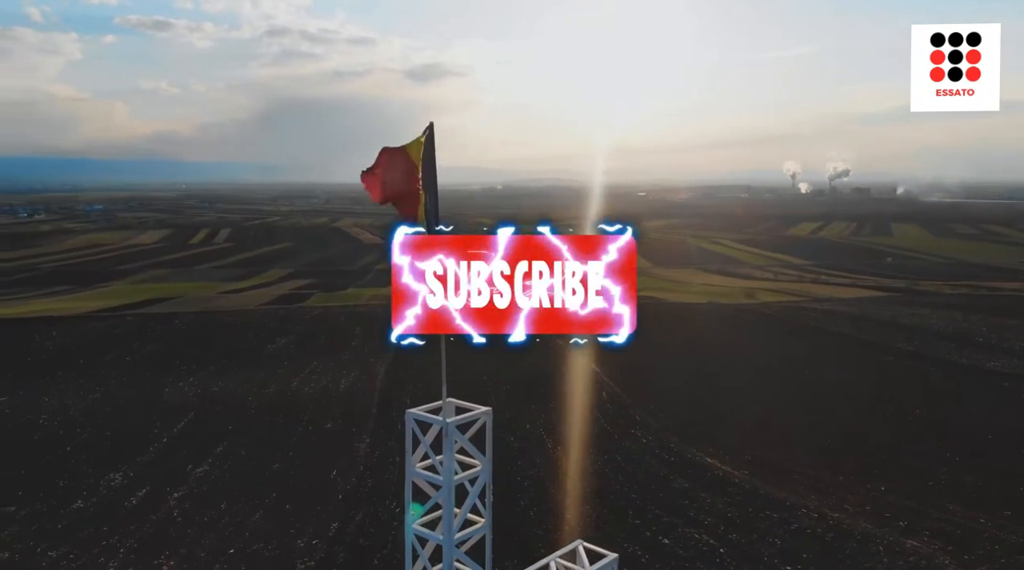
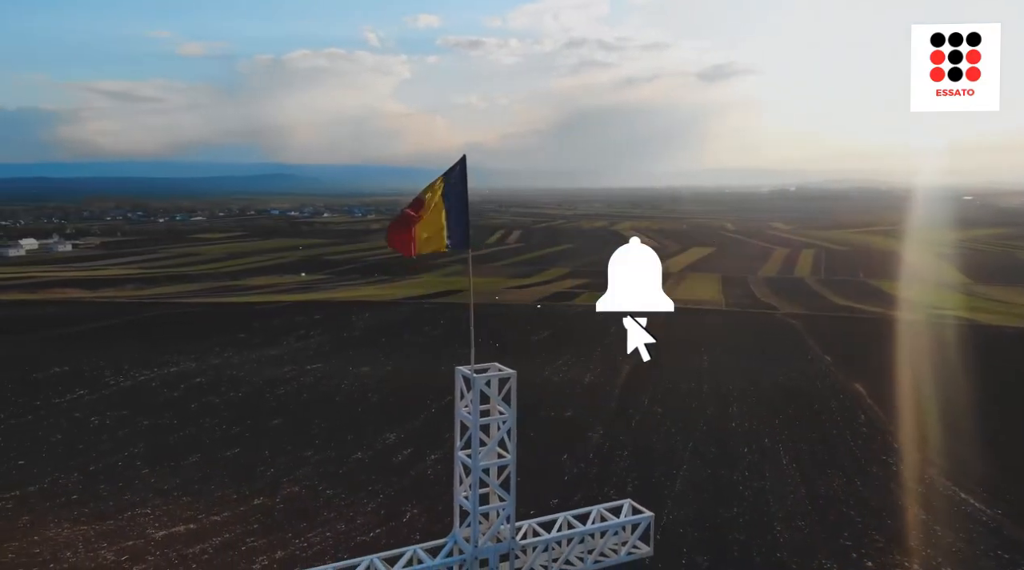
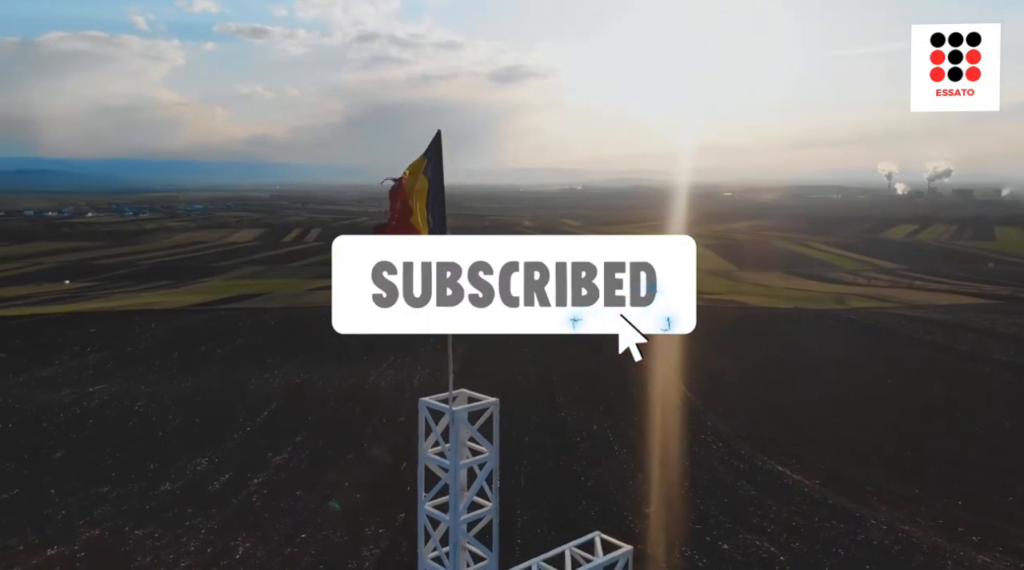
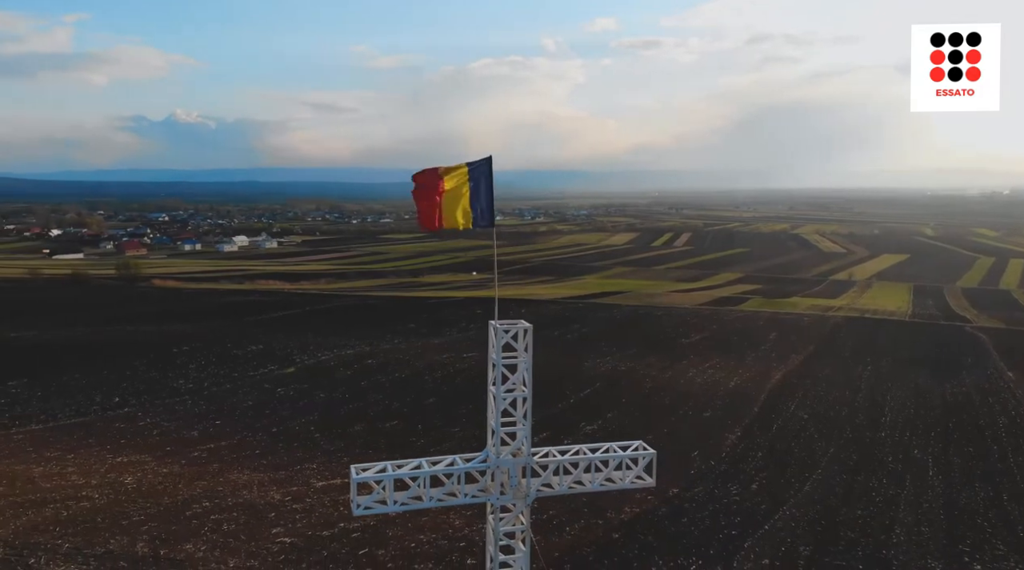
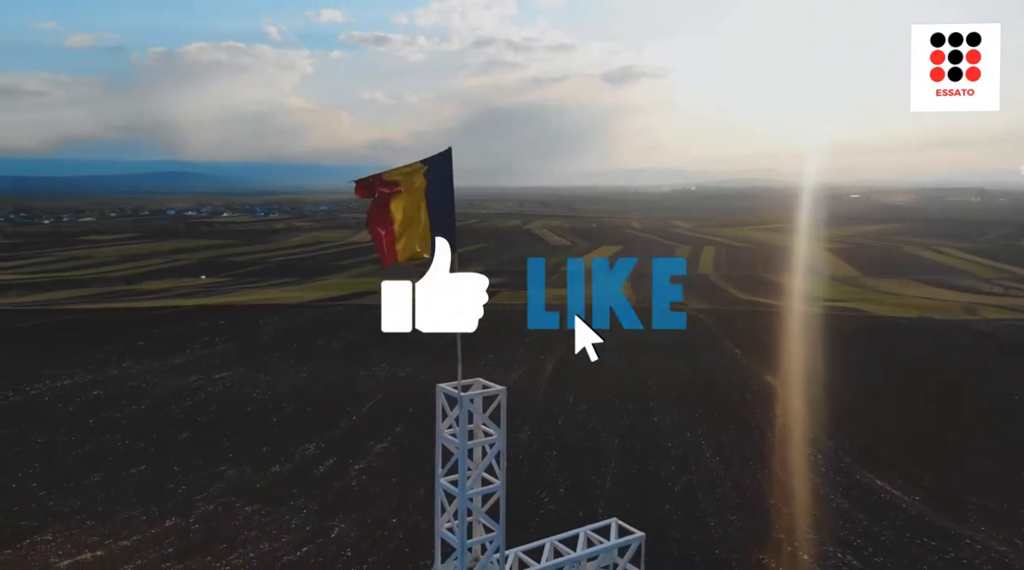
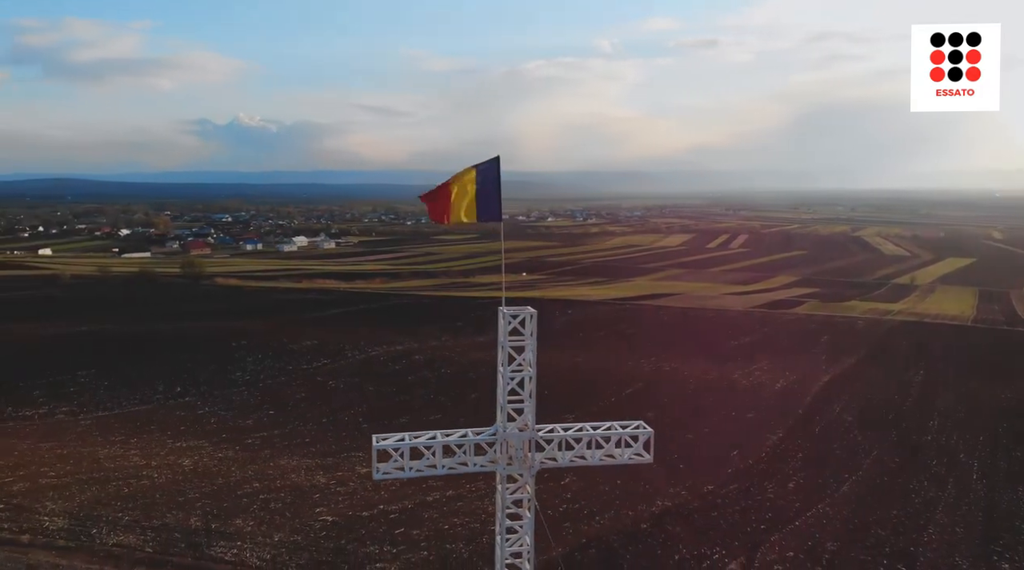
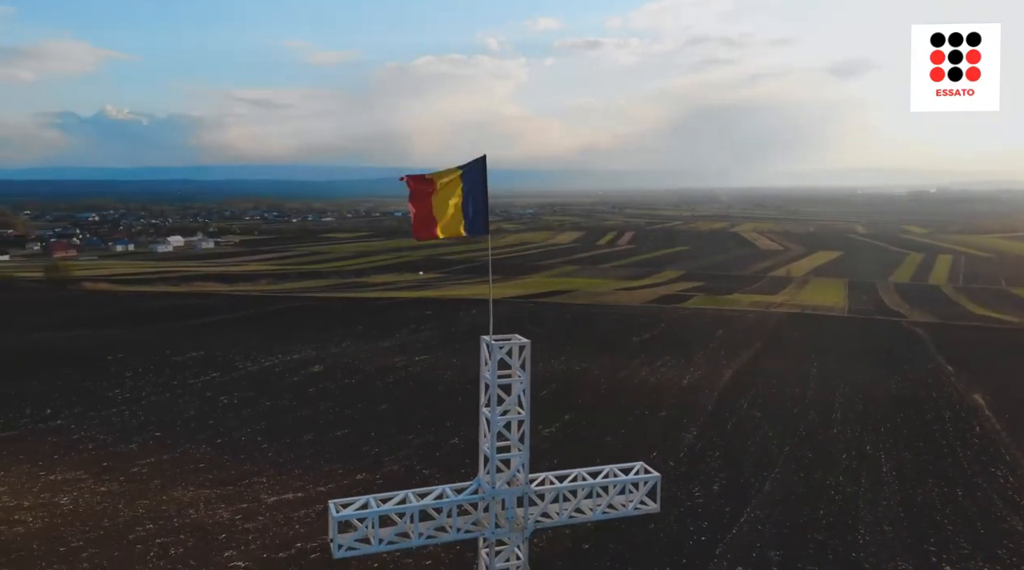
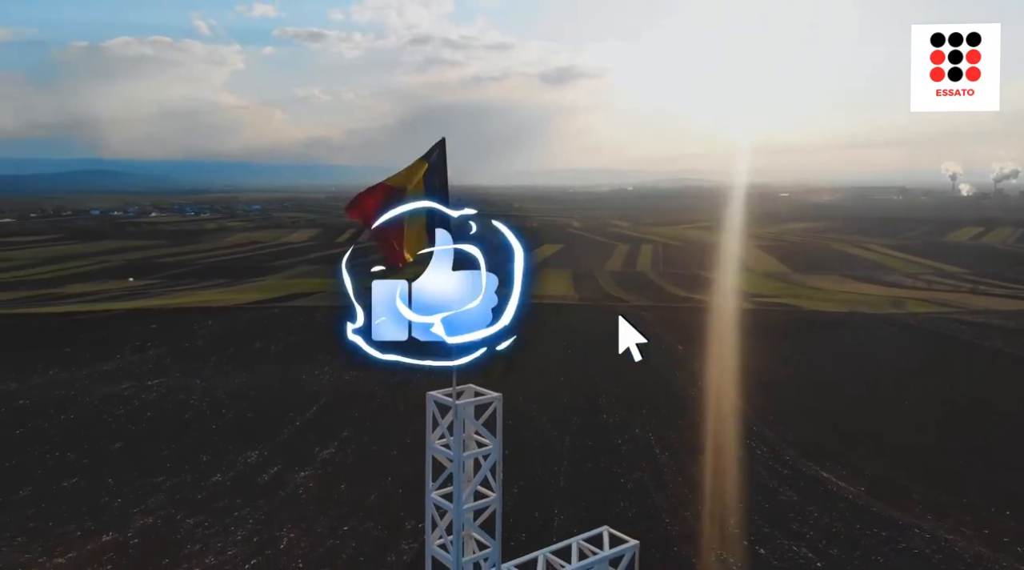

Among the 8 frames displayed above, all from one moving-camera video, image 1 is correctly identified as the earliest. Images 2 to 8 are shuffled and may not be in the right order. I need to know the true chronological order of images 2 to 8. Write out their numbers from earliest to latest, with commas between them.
3, 8, 5, 2, 7, 4, 6
